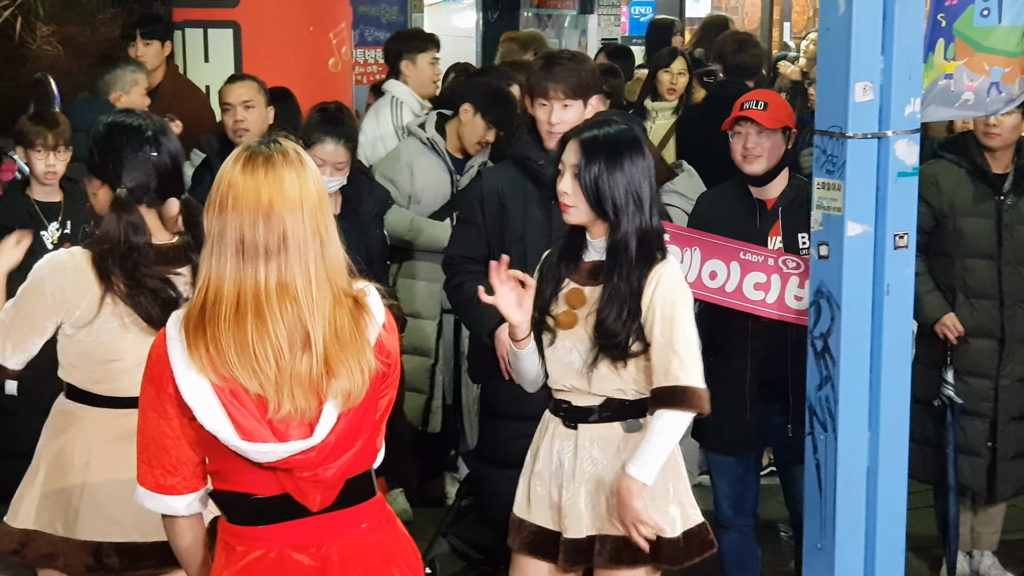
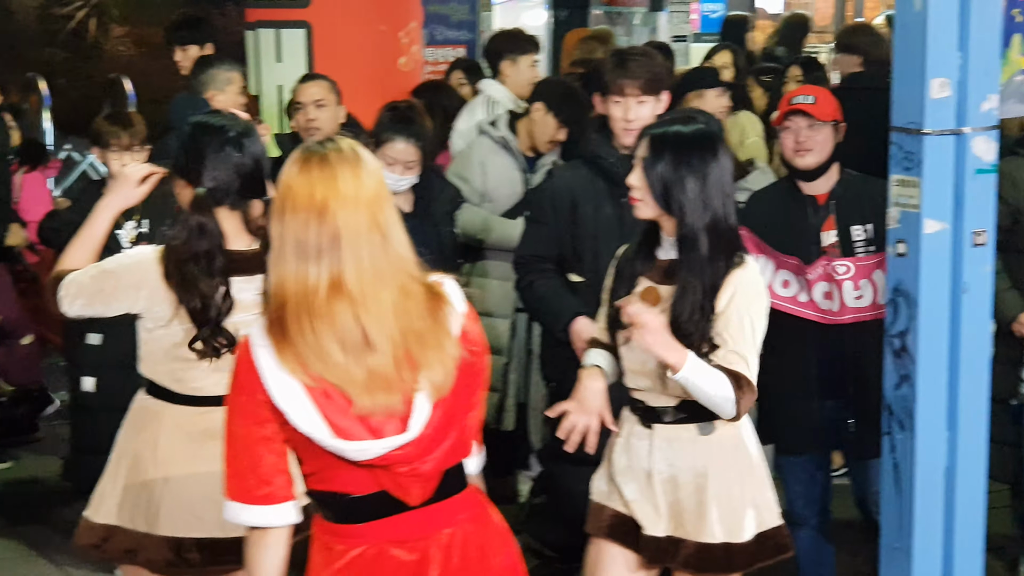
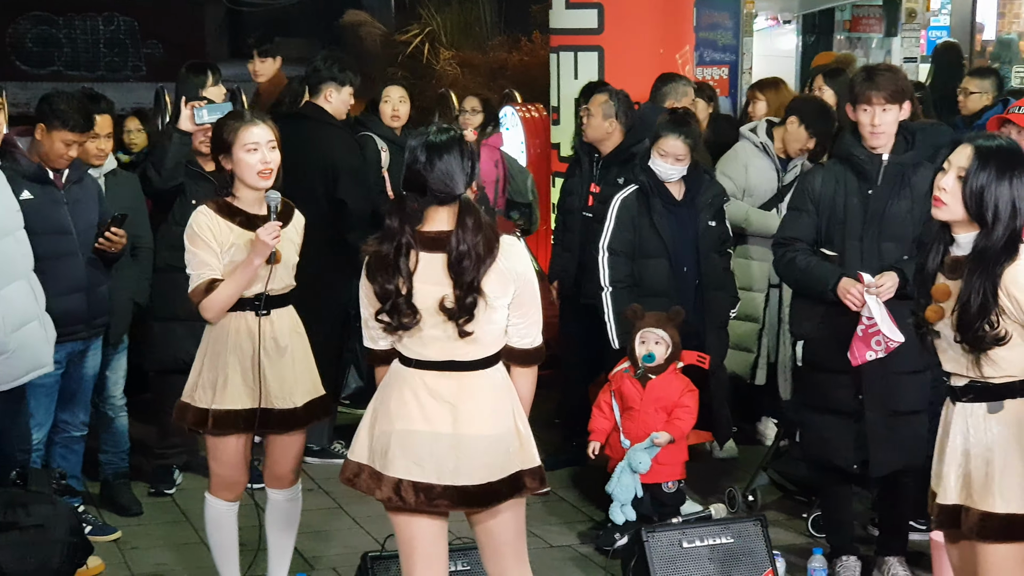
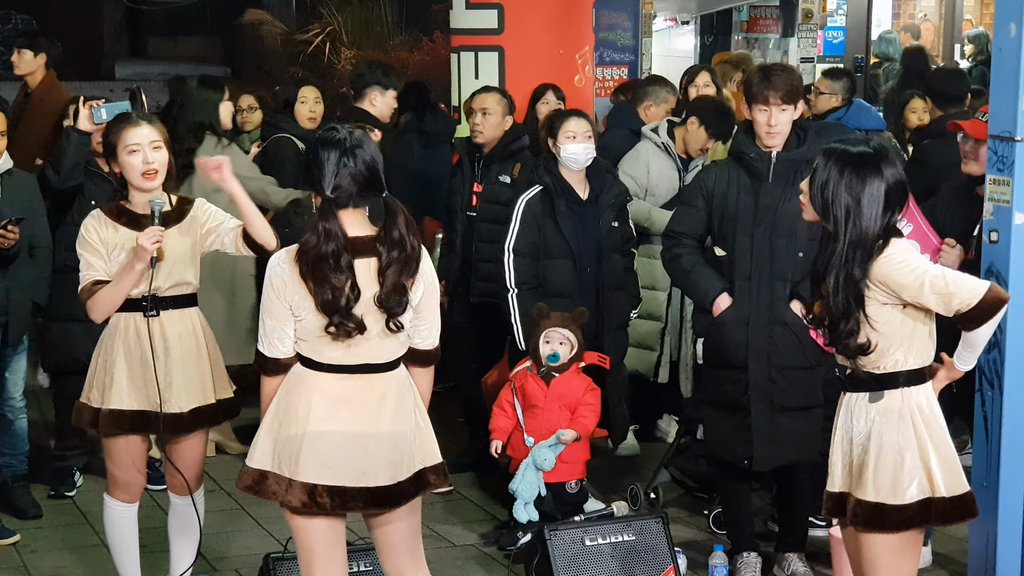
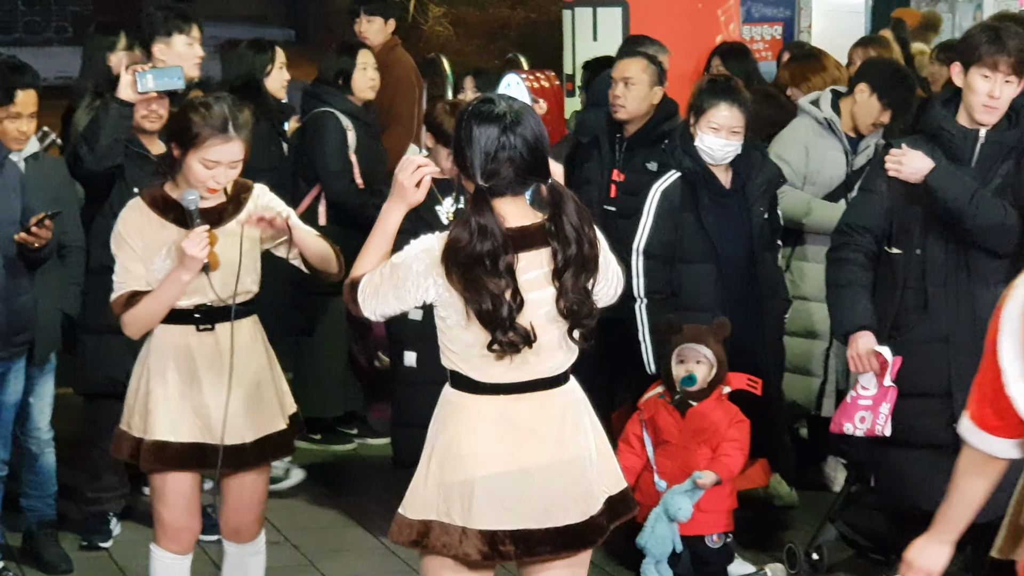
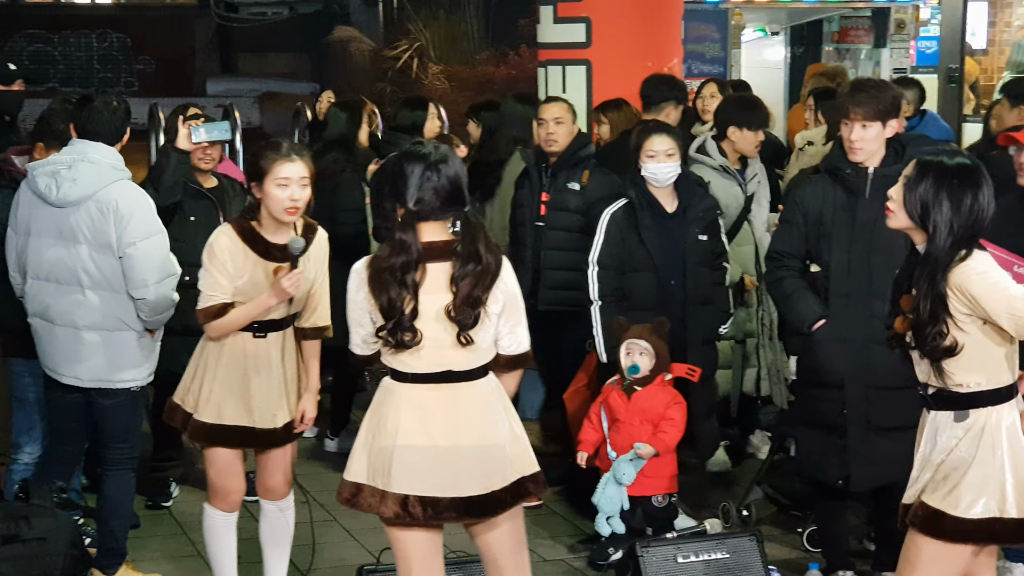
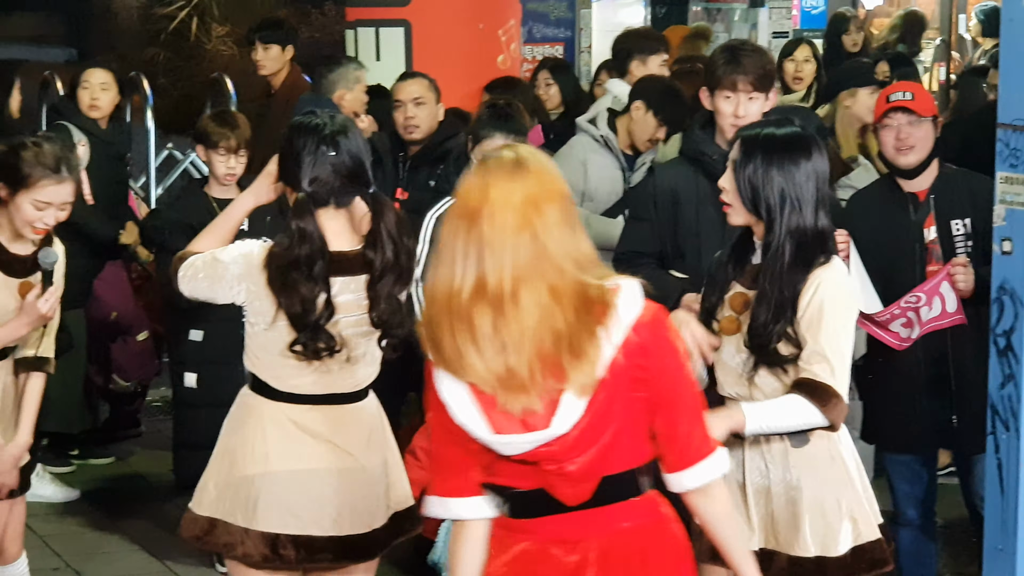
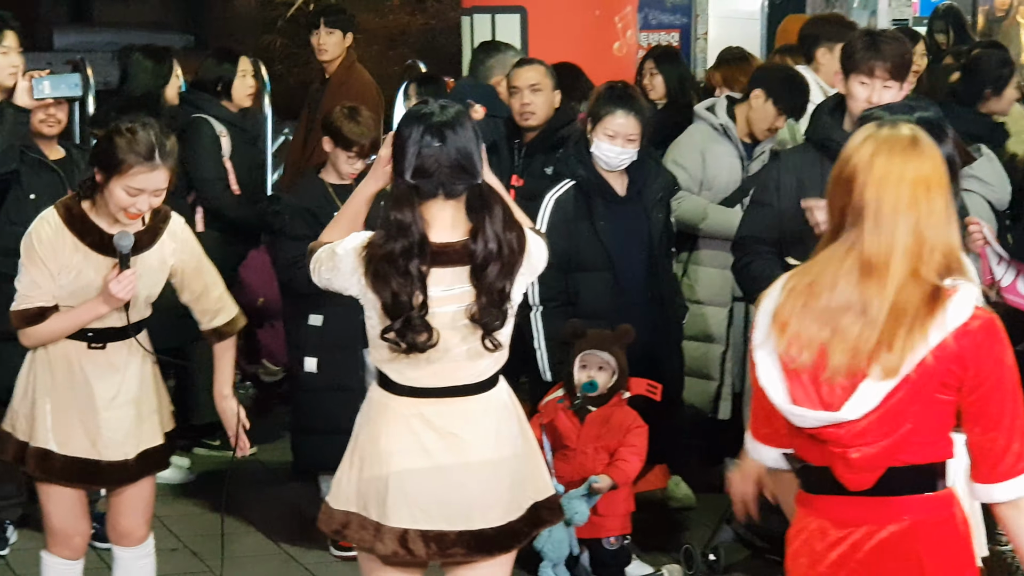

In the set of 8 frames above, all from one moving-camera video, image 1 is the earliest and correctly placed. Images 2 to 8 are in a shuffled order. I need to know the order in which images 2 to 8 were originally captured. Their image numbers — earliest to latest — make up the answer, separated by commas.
2, 7, 8, 5, 3, 4, 6
